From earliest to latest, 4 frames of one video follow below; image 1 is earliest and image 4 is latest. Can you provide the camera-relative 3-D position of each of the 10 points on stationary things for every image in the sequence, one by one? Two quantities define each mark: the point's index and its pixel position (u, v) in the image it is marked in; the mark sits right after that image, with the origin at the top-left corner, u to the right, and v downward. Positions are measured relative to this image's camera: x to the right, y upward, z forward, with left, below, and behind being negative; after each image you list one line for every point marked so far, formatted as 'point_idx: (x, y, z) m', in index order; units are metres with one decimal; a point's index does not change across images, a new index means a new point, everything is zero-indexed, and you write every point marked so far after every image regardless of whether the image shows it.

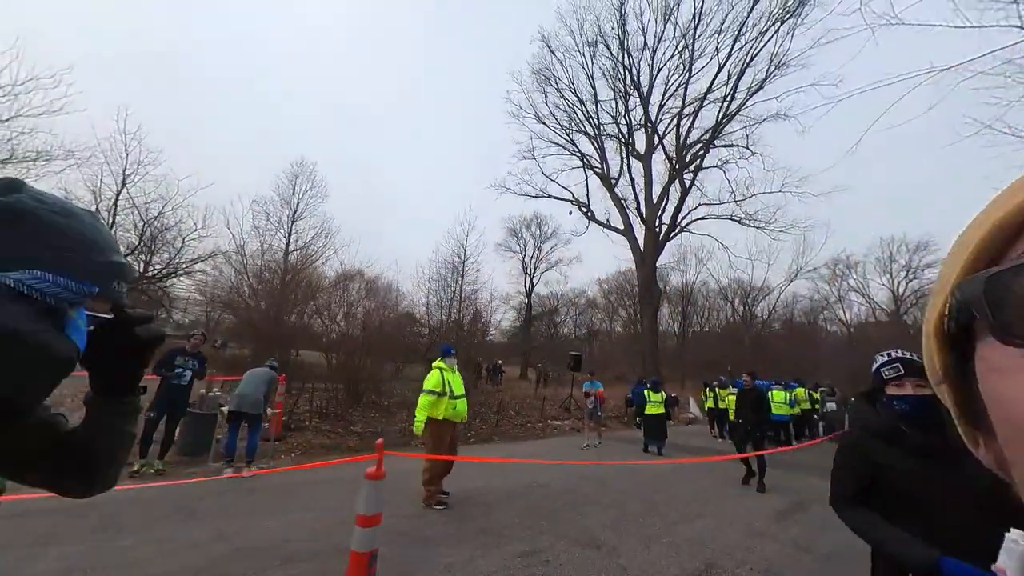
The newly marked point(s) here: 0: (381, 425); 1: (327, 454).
0: (-3.2, -3.3, +13.1) m
1: (-3.4, -3.1, +10.0) m
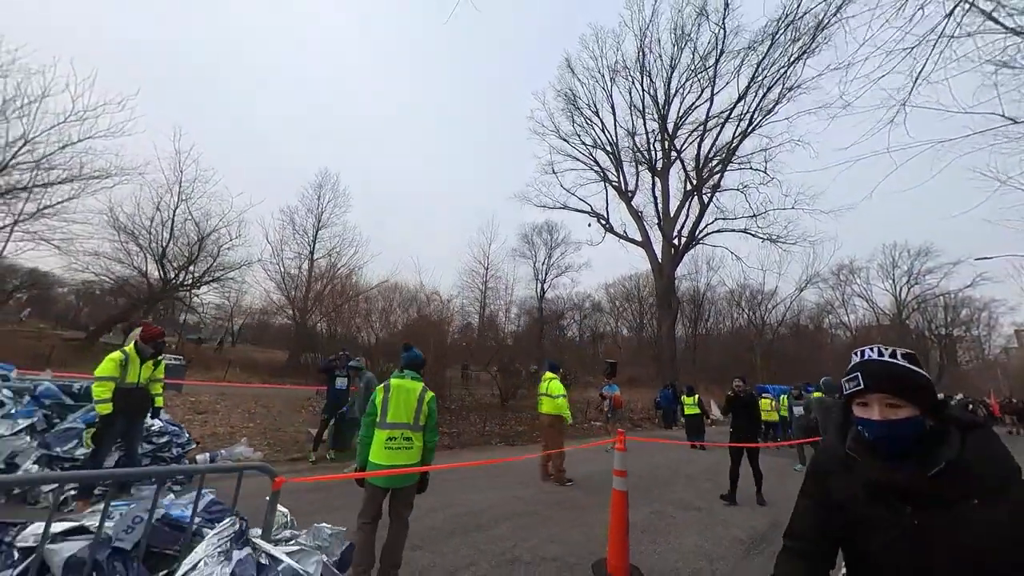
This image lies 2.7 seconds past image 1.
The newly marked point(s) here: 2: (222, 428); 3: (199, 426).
0: (-1.5, -3.8, +15.1) m
1: (-1.8, -3.6, +12.1) m
2: (-5.5, -2.7, +10.3) m
3: (-5.9, -2.6, +10.3) m
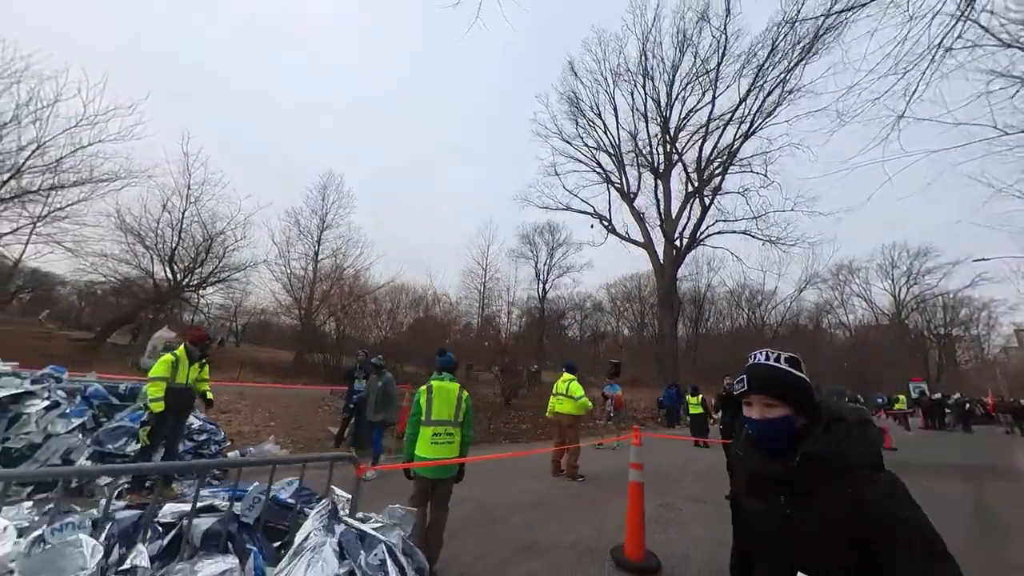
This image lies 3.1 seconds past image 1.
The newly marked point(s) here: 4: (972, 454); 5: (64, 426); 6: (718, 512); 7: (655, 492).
0: (-1.3, -3.9, +15.6) m
1: (-1.5, -3.7, +12.5) m
2: (-5.3, -2.8, +10.8) m
3: (-5.7, -2.7, +10.8) m
4: (+15.0, -5.4, +17.8) m
5: (-5.3, -1.6, +6.4) m
6: (+2.7, -3.0, +7.3) m
7: (+2.1, -3.1, +8.1) m
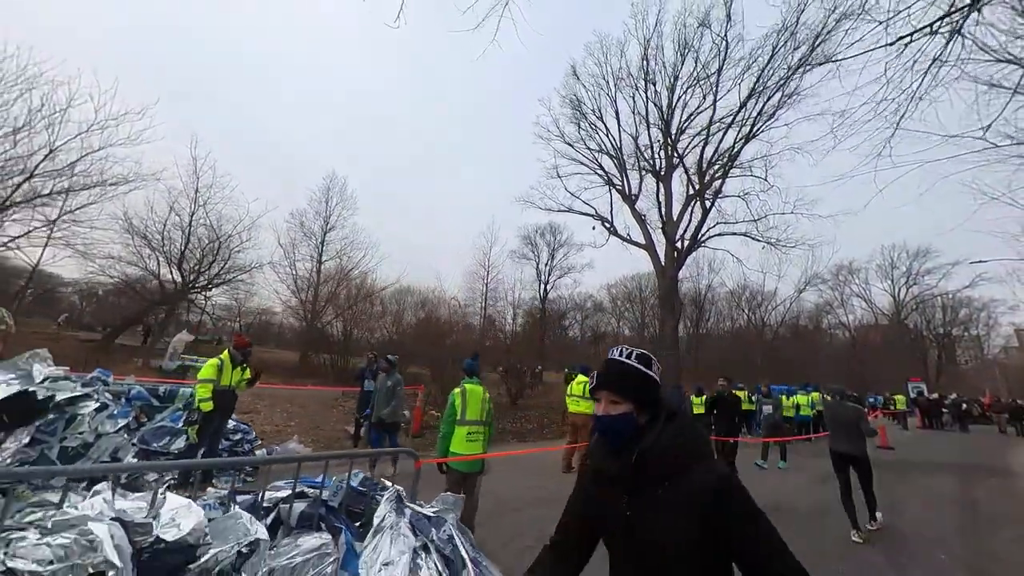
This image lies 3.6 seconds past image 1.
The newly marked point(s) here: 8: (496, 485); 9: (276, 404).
0: (-1.0, -4.0, +16.1) m
1: (-1.3, -3.8, +13.0) m
2: (-5.1, -2.9, +11.3) m
3: (-5.5, -2.8, +11.2) m
4: (+15.2, -5.5, +18.3) m
5: (-5.0, -1.7, +6.9) m
6: (+3.0, -3.1, +7.8) m
7: (+2.3, -3.2, +8.6) m
8: (-0.2, -3.1, +8.4) m
9: (-6.0, -2.9, +13.8) m
